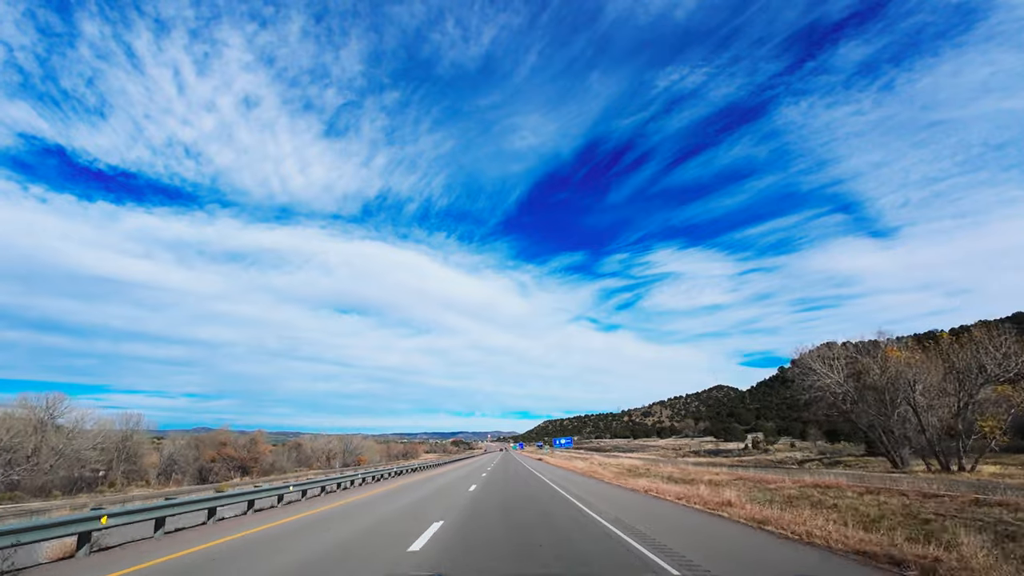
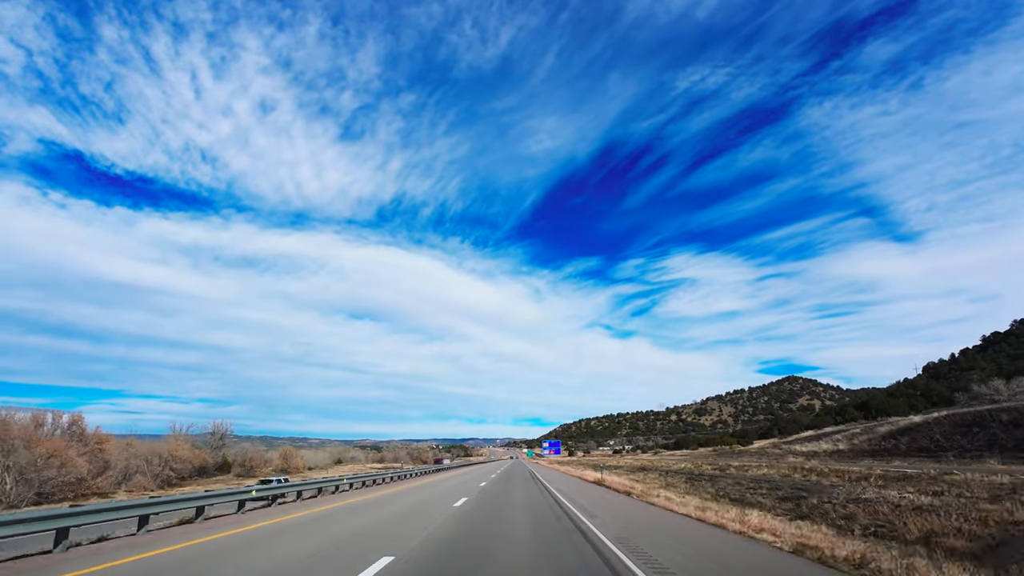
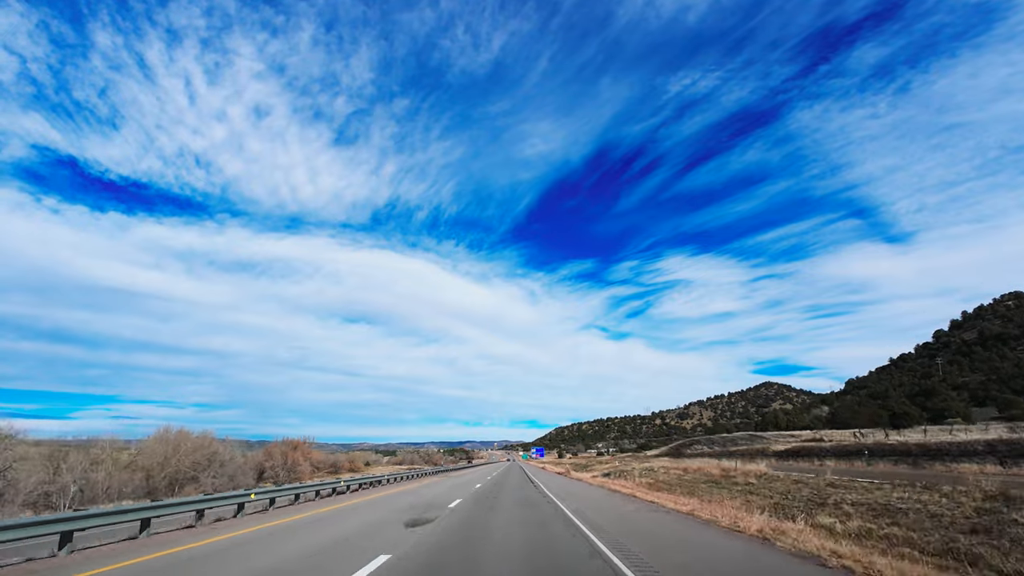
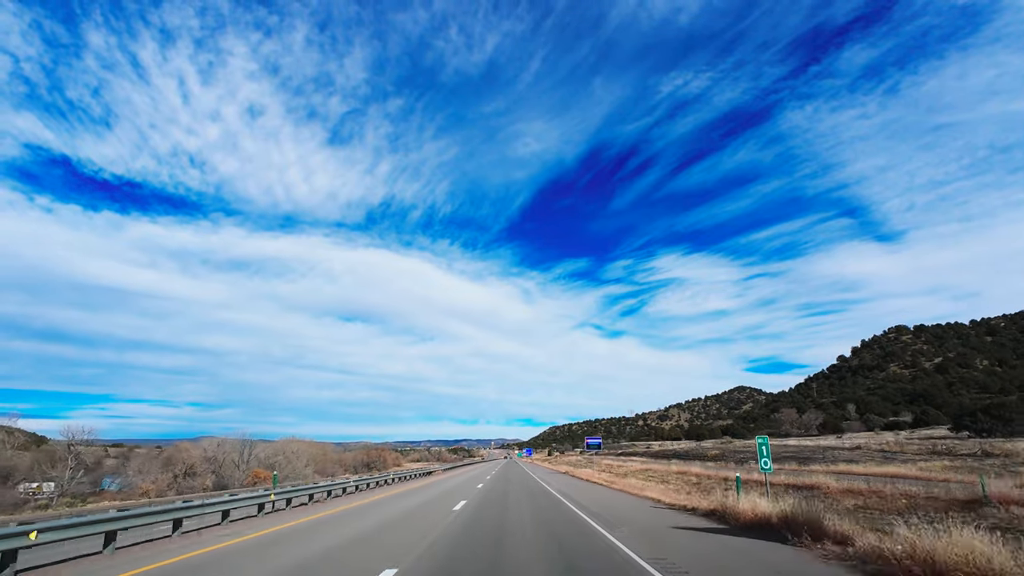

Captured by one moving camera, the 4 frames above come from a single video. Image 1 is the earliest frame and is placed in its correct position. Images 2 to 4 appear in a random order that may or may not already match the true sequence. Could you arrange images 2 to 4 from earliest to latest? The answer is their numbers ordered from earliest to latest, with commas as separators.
4, 3, 2
